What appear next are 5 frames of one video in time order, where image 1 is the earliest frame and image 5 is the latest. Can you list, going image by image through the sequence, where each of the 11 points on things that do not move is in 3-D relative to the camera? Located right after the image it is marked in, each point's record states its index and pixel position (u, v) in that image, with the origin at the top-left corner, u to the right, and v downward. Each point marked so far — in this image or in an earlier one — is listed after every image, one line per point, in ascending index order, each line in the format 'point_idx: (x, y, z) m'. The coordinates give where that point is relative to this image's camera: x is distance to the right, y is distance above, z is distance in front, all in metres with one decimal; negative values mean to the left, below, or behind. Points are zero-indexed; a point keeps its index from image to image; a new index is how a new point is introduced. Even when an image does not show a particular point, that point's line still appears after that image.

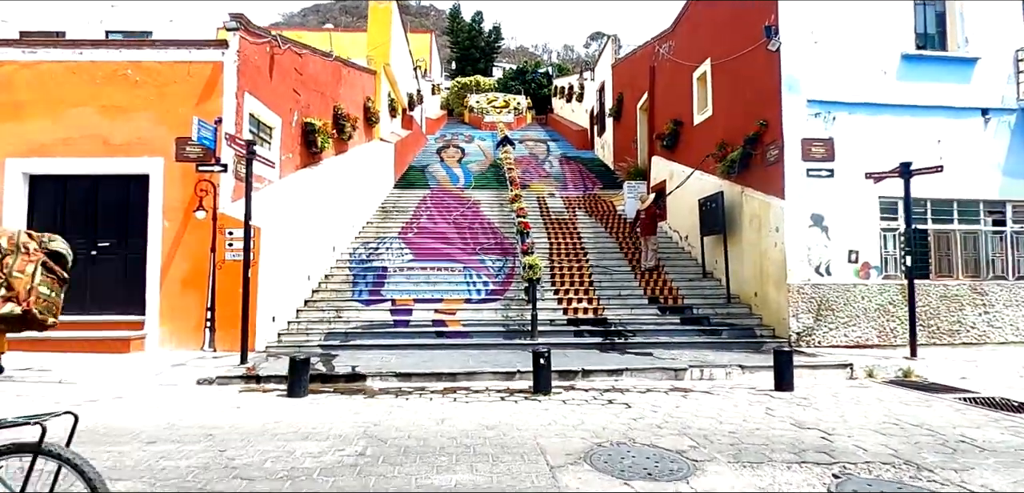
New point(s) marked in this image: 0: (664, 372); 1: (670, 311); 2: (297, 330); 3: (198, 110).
0: (+2.0, -1.6, +7.1) m
1: (+2.9, -1.2, +9.9) m
2: (-3.6, -1.4, +9.1) m
3: (-4.9, +2.1, +8.5) m
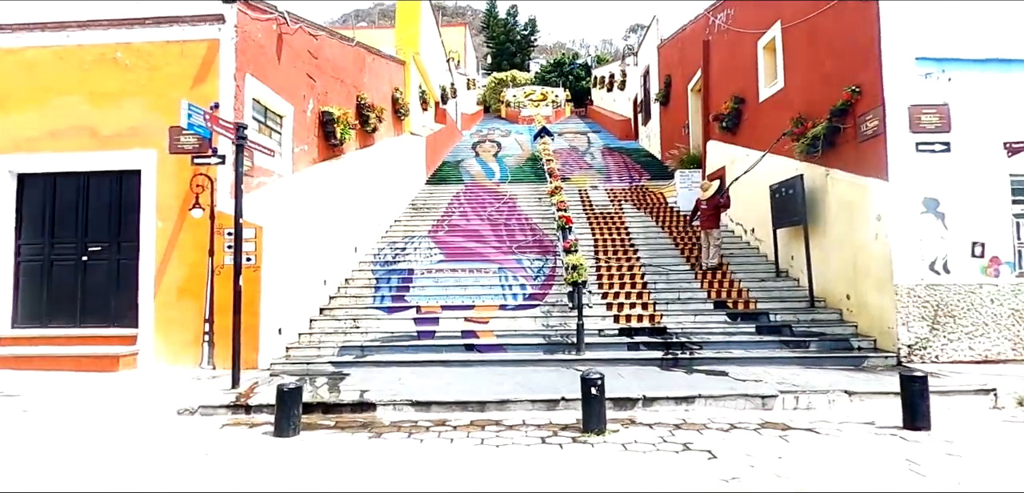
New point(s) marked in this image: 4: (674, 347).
0: (+2.4, -1.6, +5.6) m
1: (+3.5, -1.1, +8.4) m
2: (-3.0, -1.4, +8.0) m
3: (-4.4, +2.1, +7.5) m
4: (+2.3, -1.4, +7.6) m
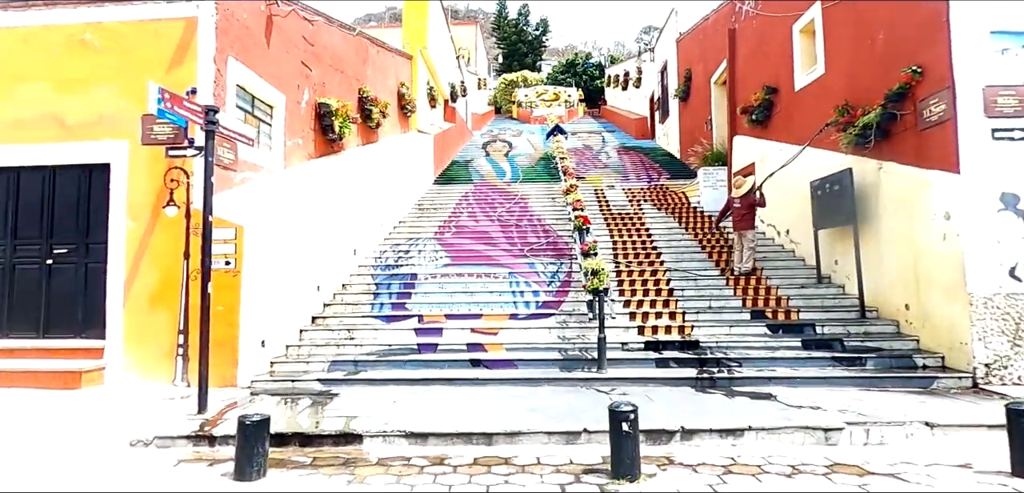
0: (+2.5, -1.6, +4.7) m
1: (+3.7, -1.1, +7.4) m
2: (-2.8, -1.4, +7.1) m
3: (-4.3, +2.1, +6.8) m
4: (+2.4, -1.4, +6.6) m
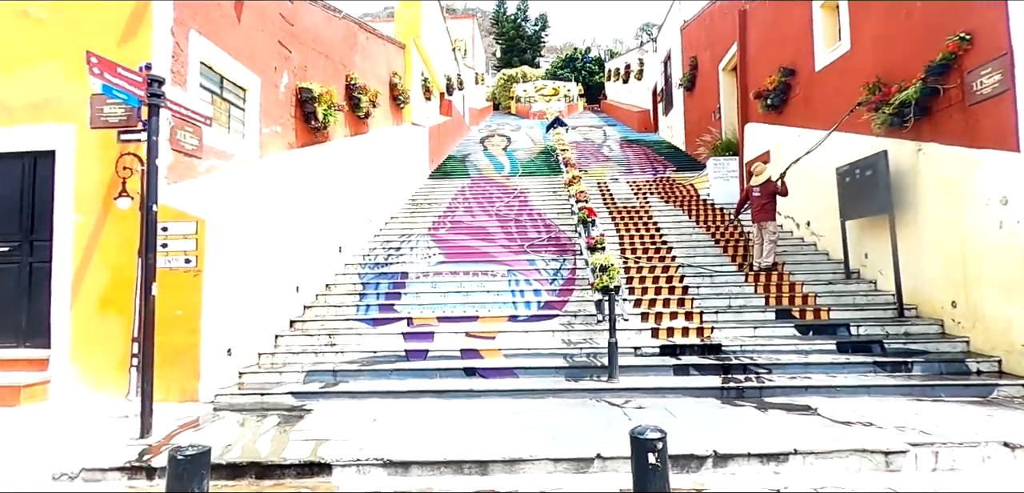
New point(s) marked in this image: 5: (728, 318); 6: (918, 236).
0: (+2.5, -1.5, +3.9) m
1: (+3.7, -1.0, +6.6) m
2: (-2.8, -1.4, +6.4) m
3: (-4.3, +2.1, +6.0) m
4: (+2.4, -1.3, +5.9) m
5: (+2.8, -0.9, +7.0) m
6: (+5.1, +0.1, +6.9) m
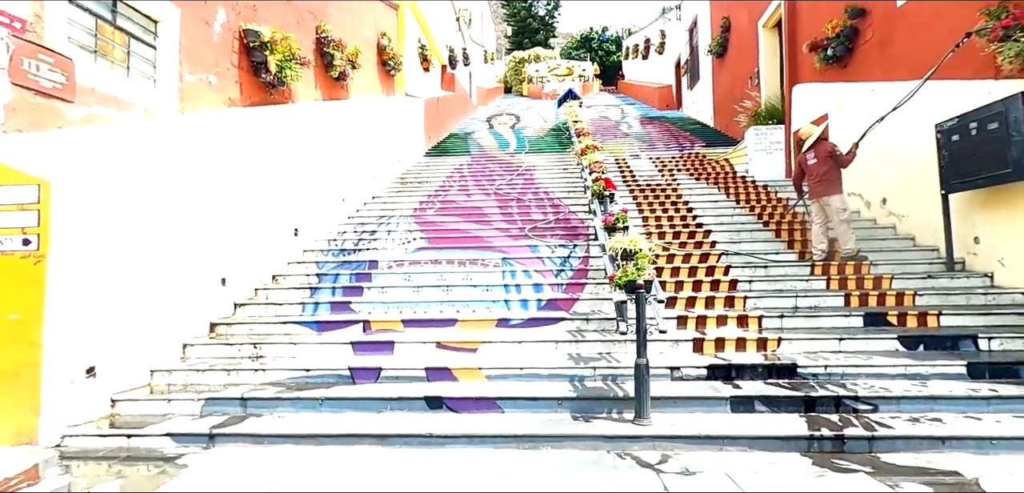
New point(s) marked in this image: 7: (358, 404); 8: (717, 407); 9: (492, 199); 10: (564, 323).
0: (+2.3, -1.4, +2.0) m
1: (+3.6, -0.9, +4.7) m
2: (-2.9, -1.2, +4.6) m
3: (-4.4, +2.3, +4.2) m
4: (+2.3, -1.2, +4.0) m
5: (+2.7, -0.7, +5.1) m
6: (+5.0, +0.3, +4.9) m
7: (-1.2, -1.2, +4.3) m
8: (+1.5, -1.2, +4.1) m
9: (-0.4, +0.8, +9.4) m
10: (+0.5, -0.8, +5.5) m
